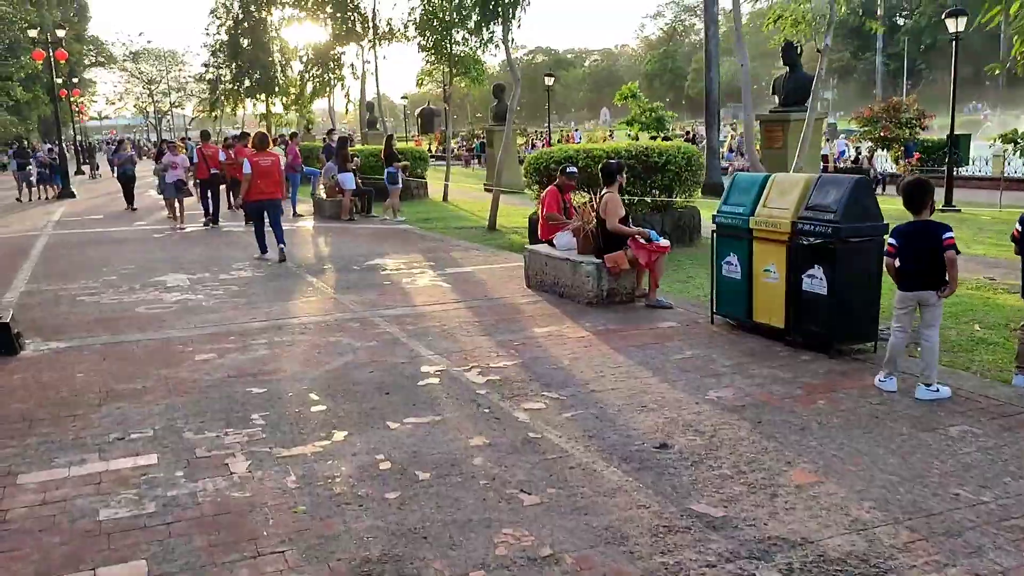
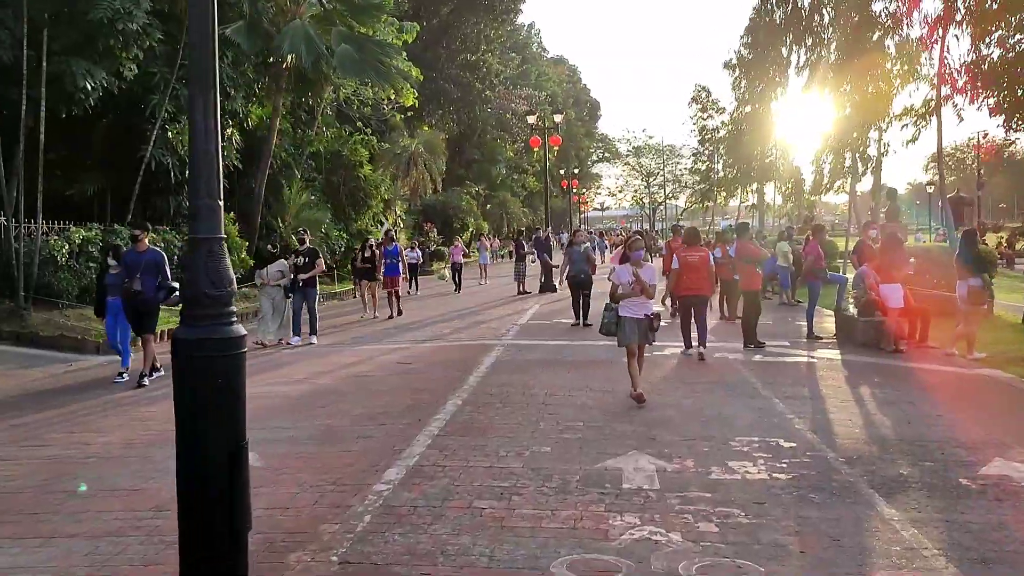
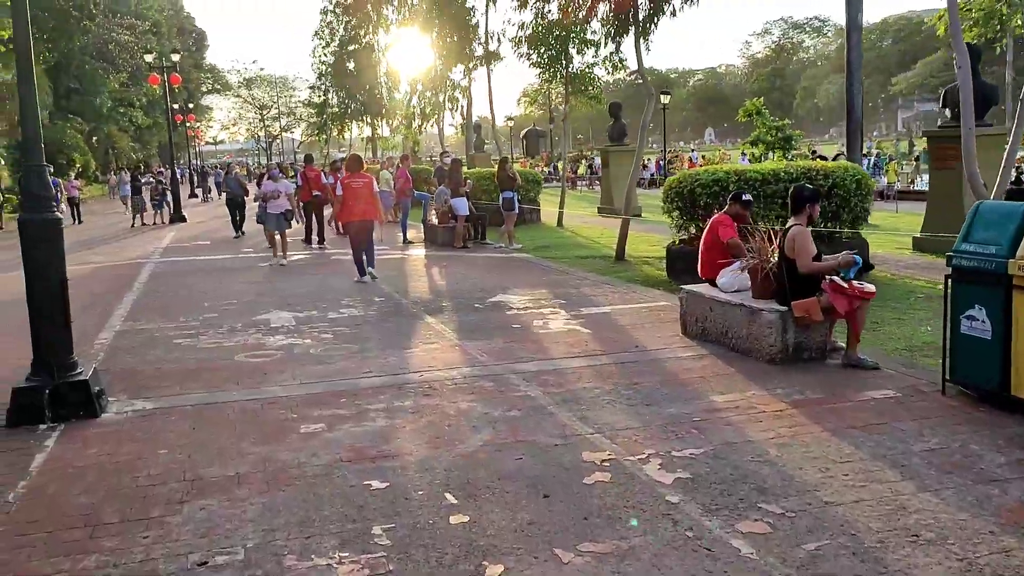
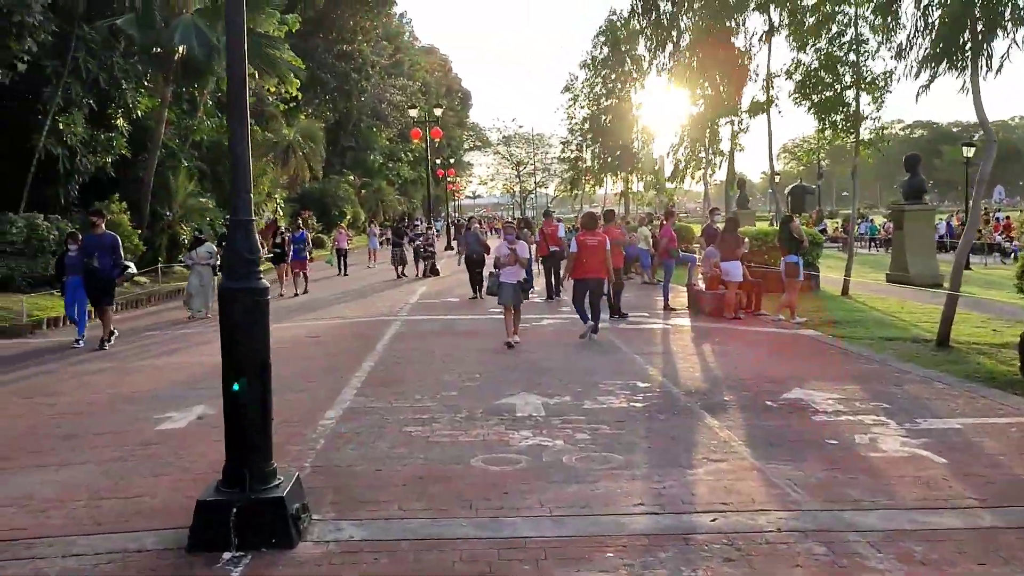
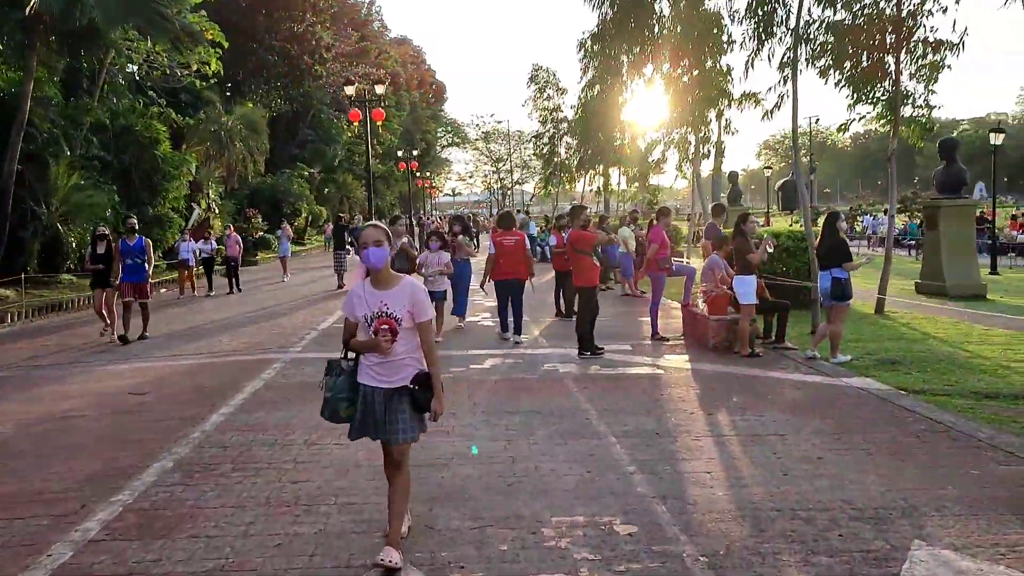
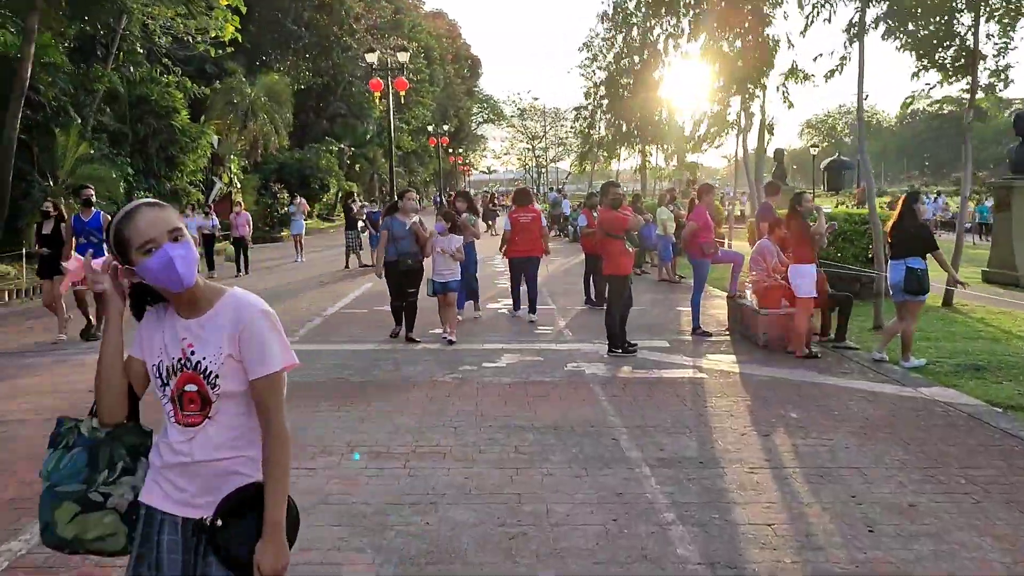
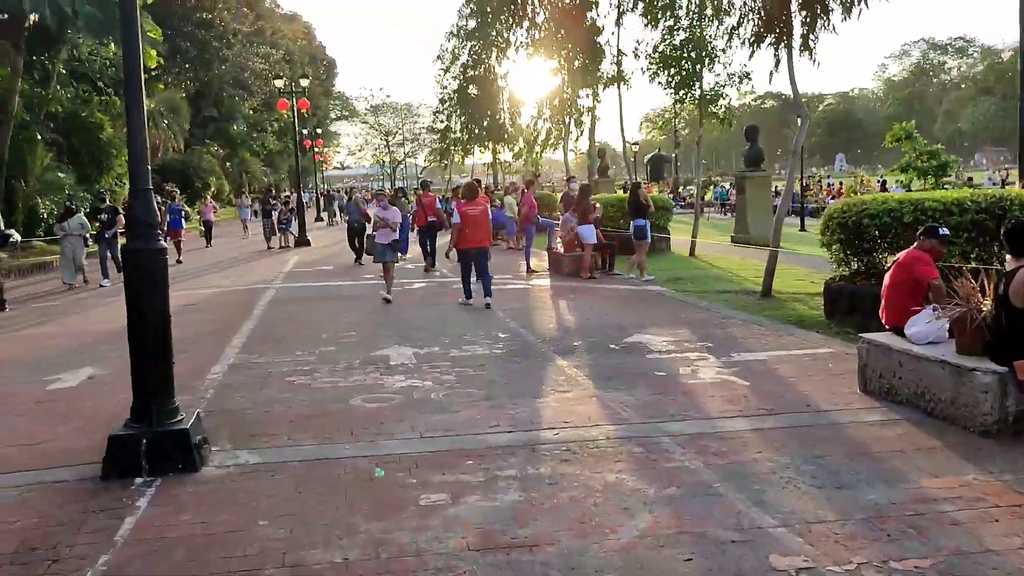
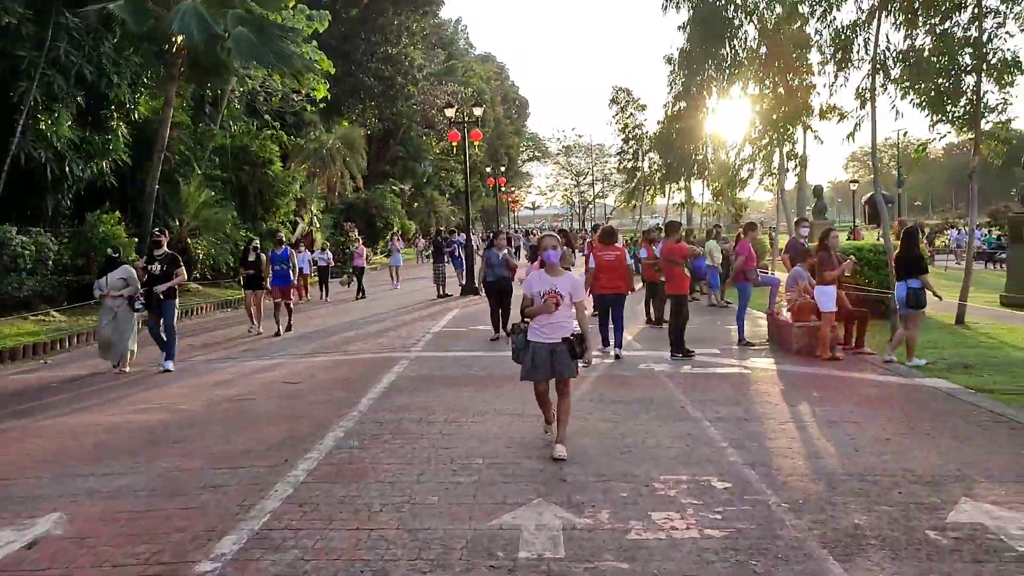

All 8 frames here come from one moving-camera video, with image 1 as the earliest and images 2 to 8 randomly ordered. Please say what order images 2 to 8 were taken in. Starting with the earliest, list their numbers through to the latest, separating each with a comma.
3, 7, 4, 2, 8, 5, 6
